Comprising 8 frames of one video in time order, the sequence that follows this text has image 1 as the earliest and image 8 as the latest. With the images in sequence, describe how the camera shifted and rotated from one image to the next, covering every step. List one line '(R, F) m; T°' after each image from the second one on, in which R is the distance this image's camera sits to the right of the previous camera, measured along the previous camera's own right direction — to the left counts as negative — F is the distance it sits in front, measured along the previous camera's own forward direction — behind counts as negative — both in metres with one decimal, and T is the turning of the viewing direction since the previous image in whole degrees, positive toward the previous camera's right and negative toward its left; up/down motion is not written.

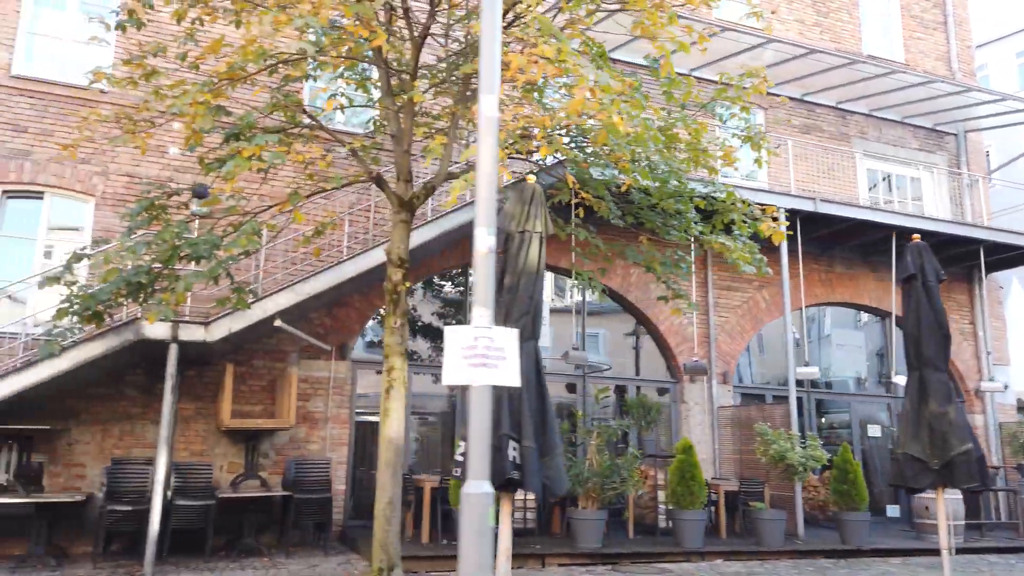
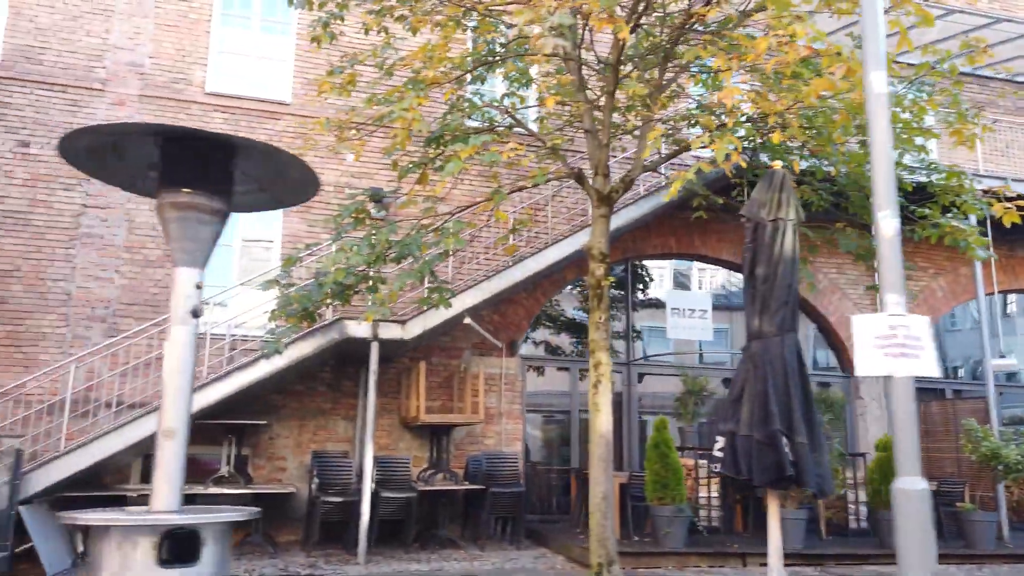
(-1.2, 0.0) m; -7°
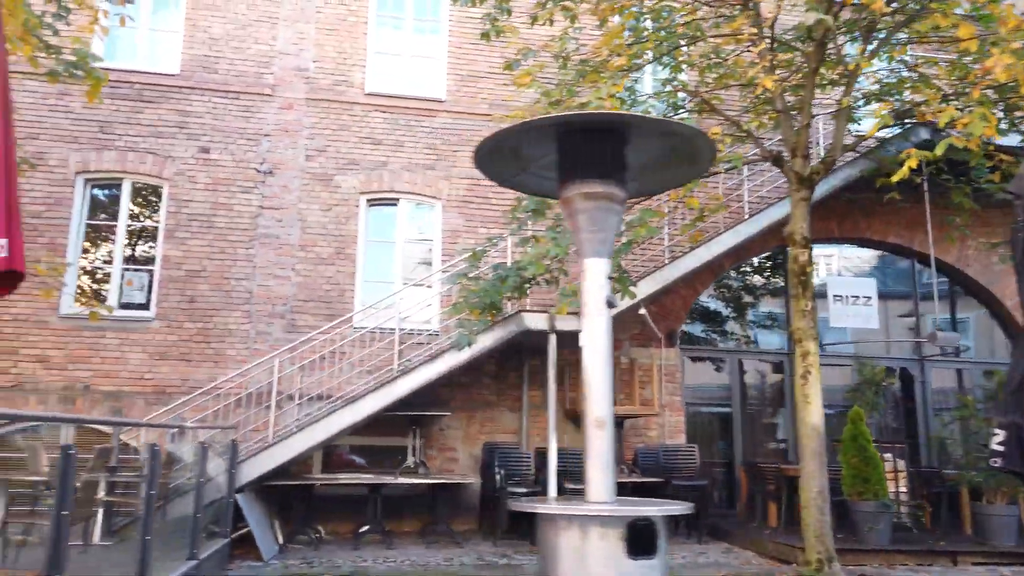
(-1.2, 0.0) m; -6°
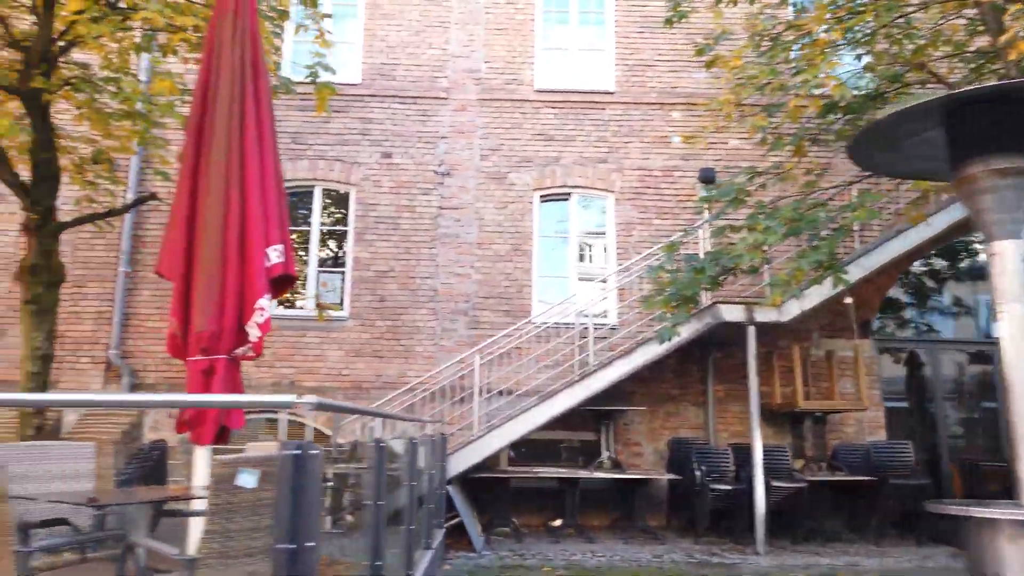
(-1.0, 0.0) m; -9°
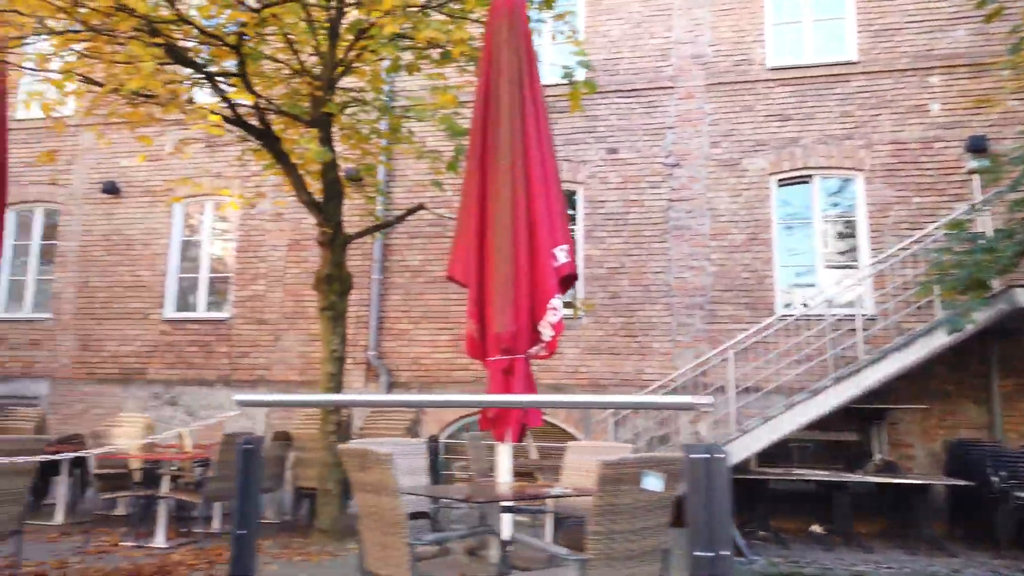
(-0.7, 0.0) m; -14°
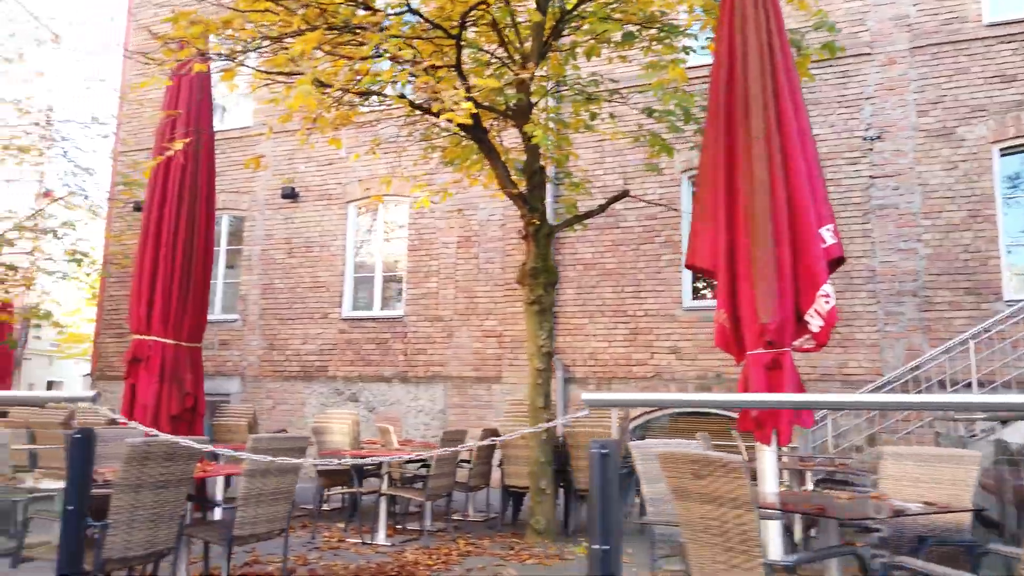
(-0.9, +0.3) m; -9°
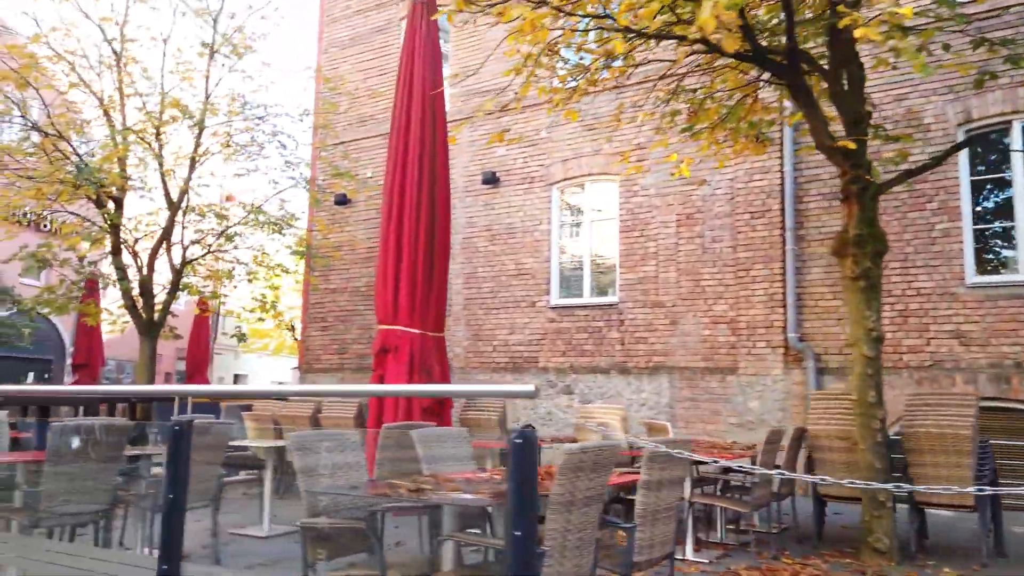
(-1.5, +0.7) m; -10°
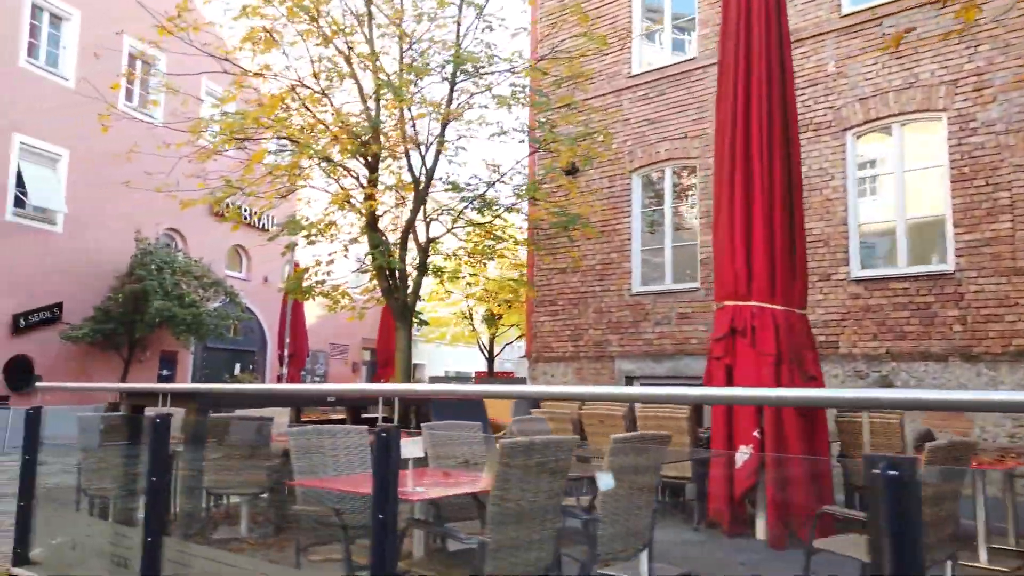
(-2.1, +1.6) m; -10°
